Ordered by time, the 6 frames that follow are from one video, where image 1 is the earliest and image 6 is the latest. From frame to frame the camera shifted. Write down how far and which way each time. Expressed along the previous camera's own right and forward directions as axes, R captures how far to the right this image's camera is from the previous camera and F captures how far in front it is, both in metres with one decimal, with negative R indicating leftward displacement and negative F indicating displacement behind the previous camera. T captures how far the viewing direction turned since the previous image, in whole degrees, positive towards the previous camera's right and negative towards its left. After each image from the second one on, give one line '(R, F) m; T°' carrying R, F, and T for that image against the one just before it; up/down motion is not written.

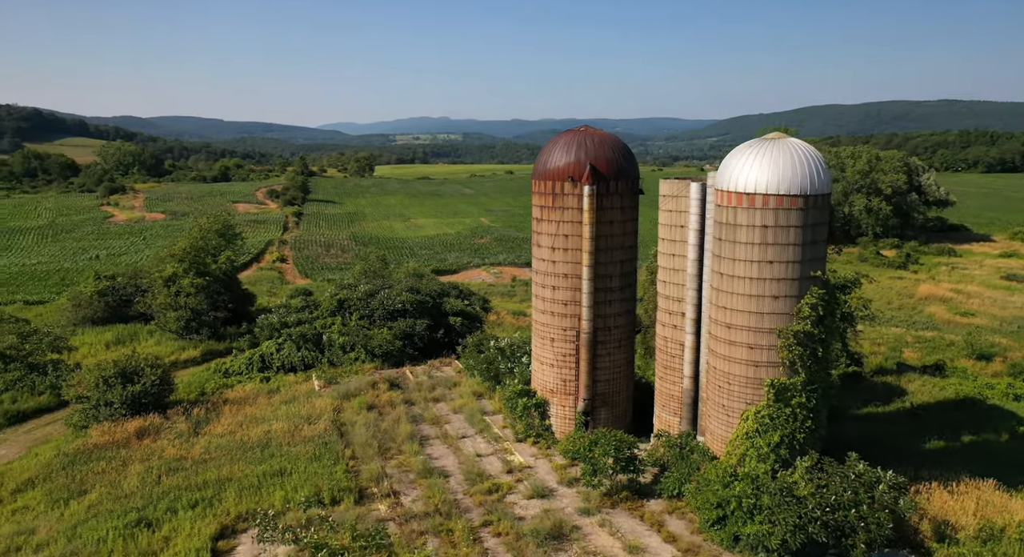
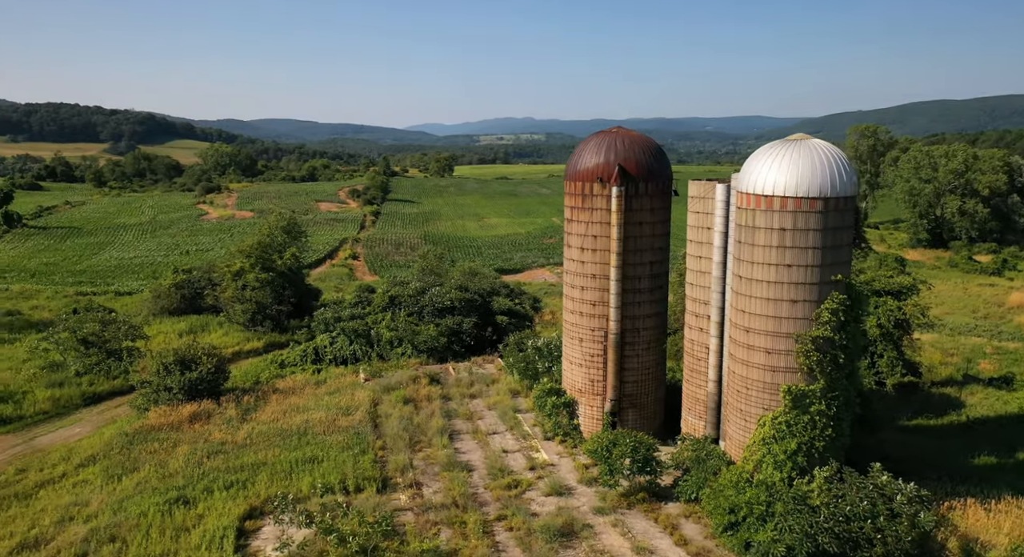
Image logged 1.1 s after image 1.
(+1.4, -0.2) m; -7°
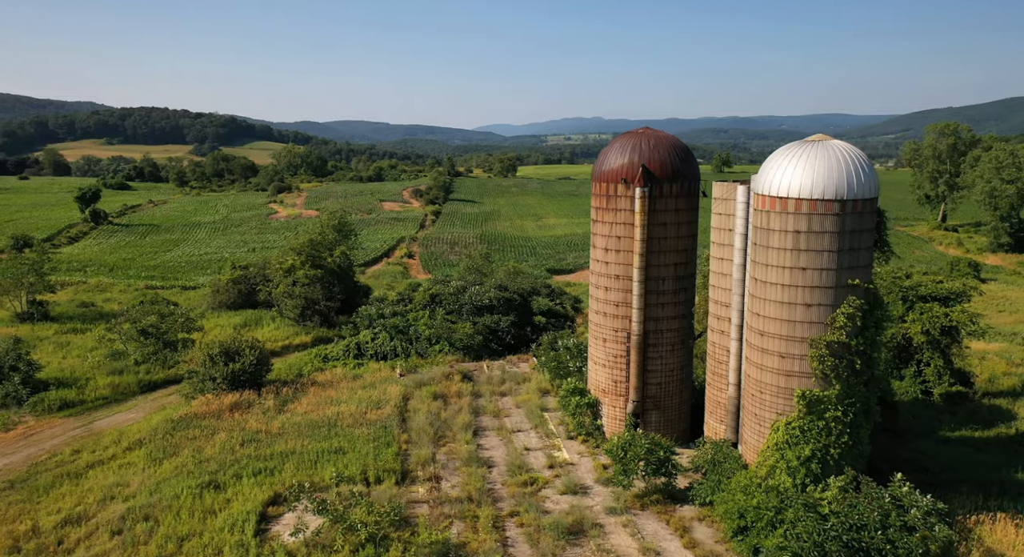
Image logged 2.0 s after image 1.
(+1.1, -0.2) m; -5°
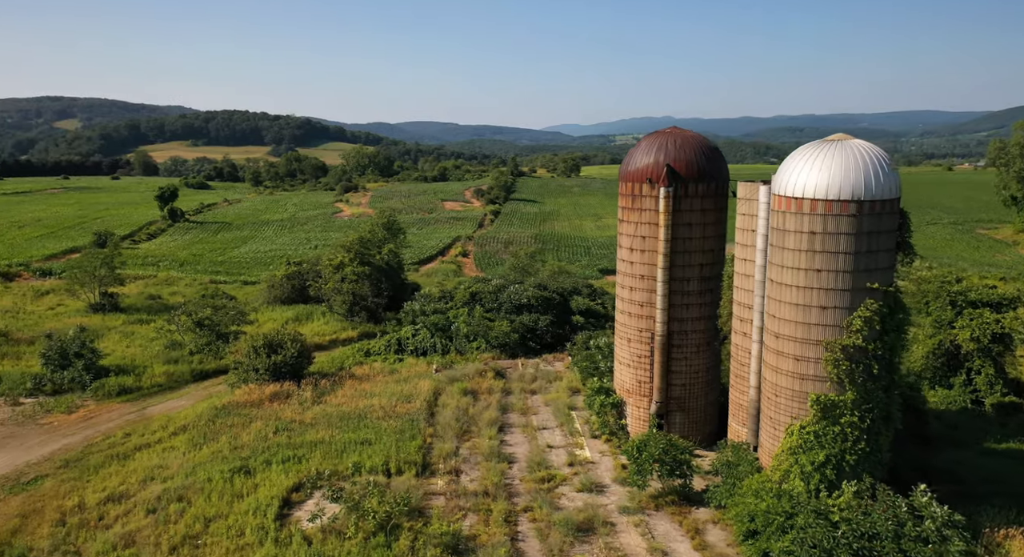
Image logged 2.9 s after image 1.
(+1.1, -0.2) m; -5°
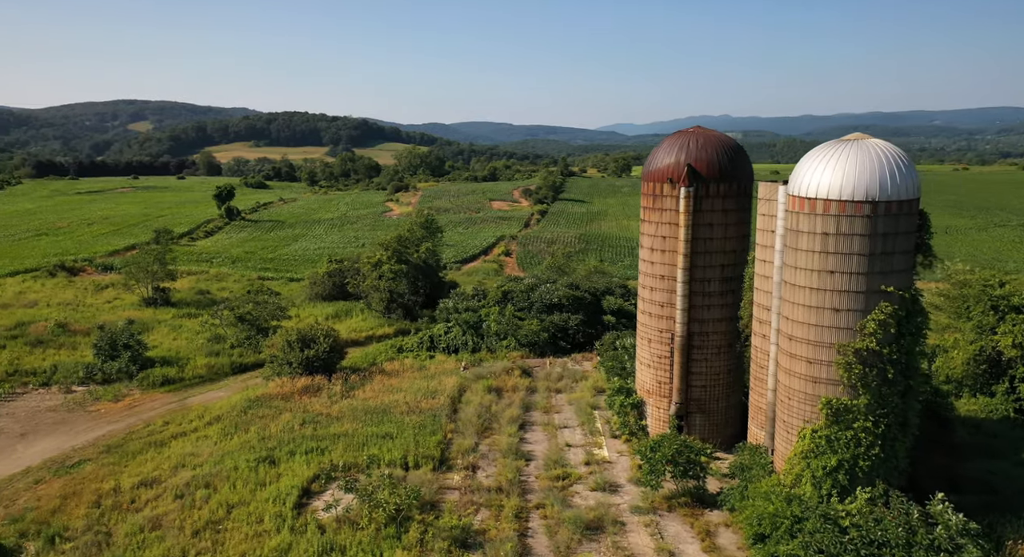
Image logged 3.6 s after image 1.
(+0.8, -0.1) m; -4°
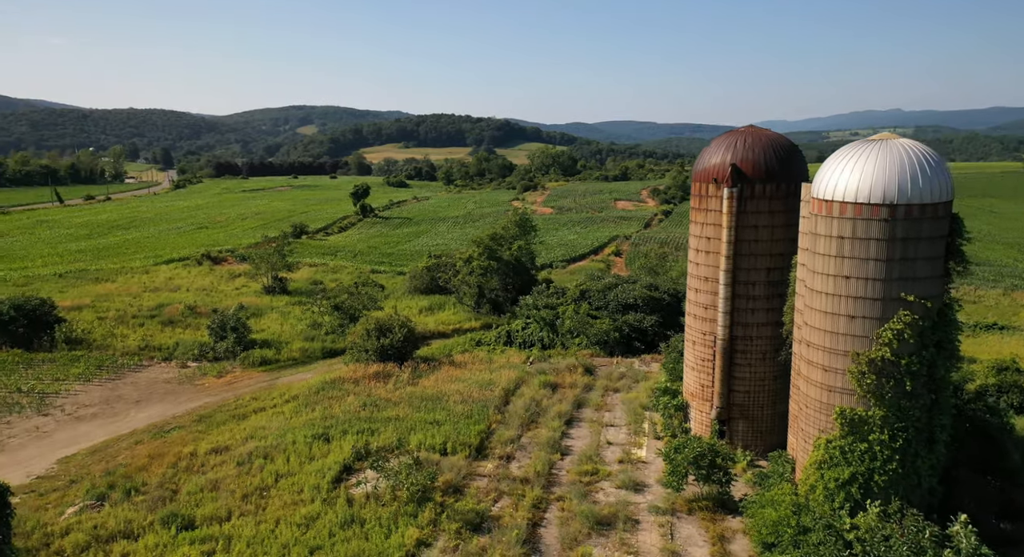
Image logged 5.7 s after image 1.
(+2.5, -0.1) m; -11°
